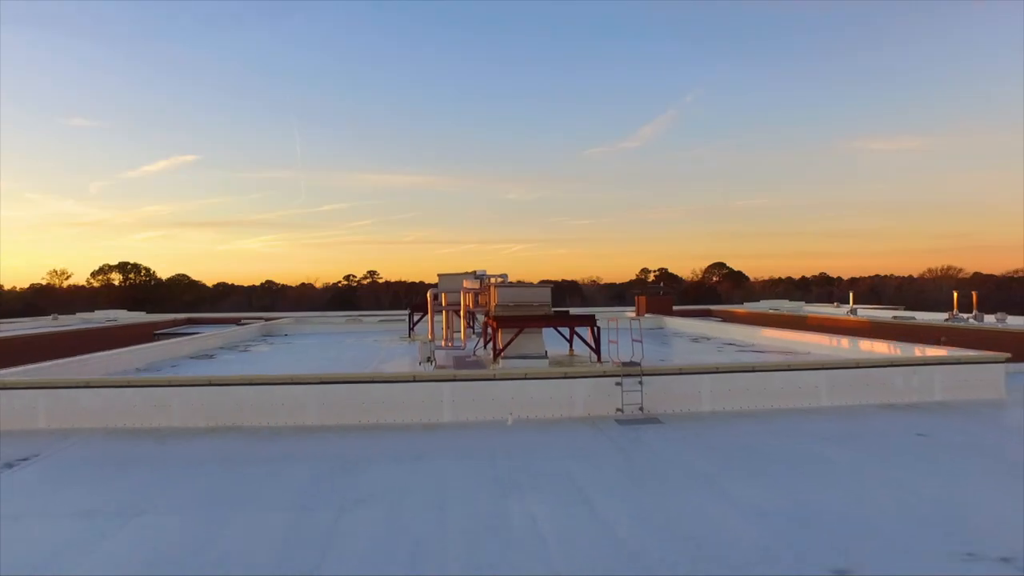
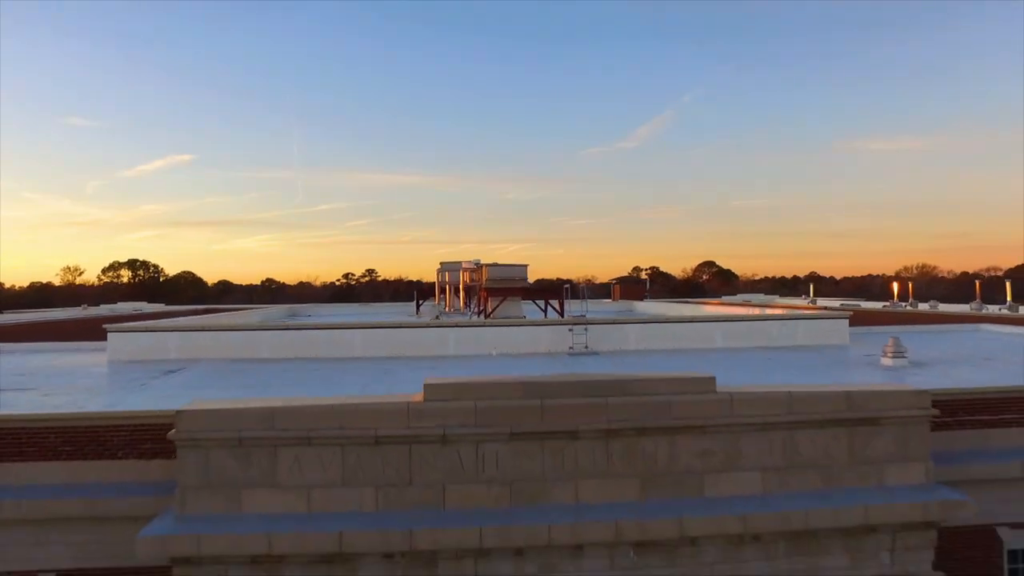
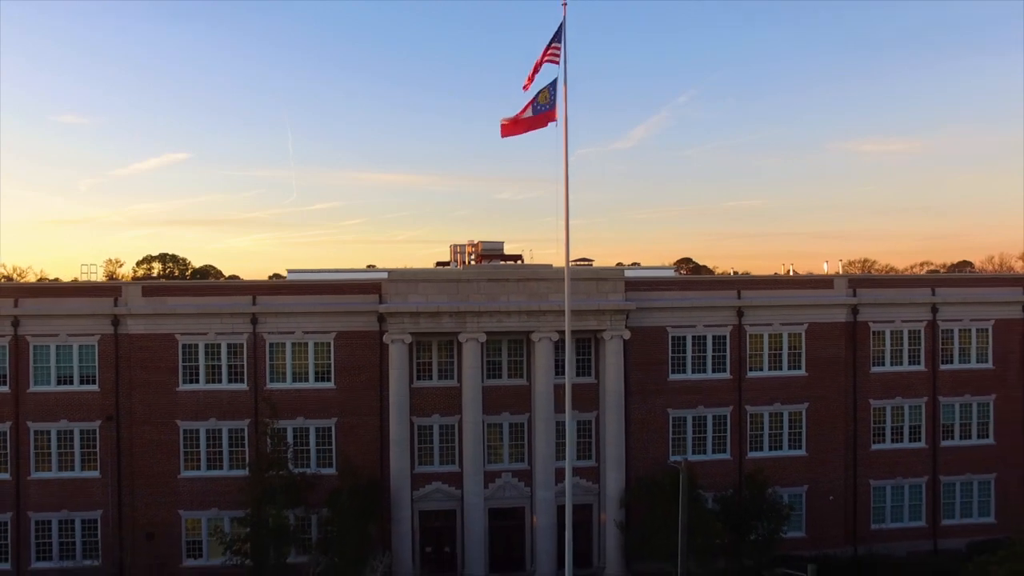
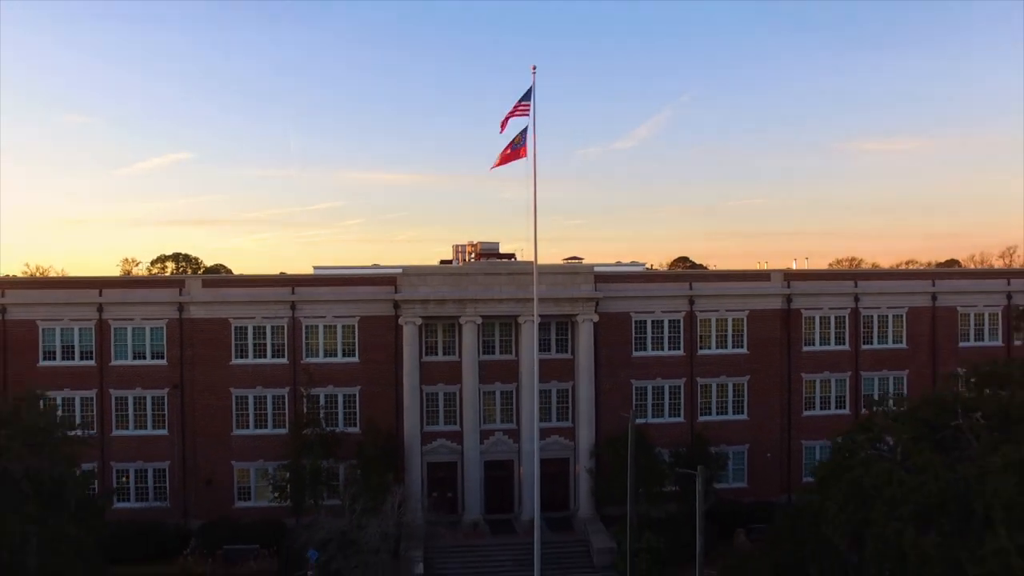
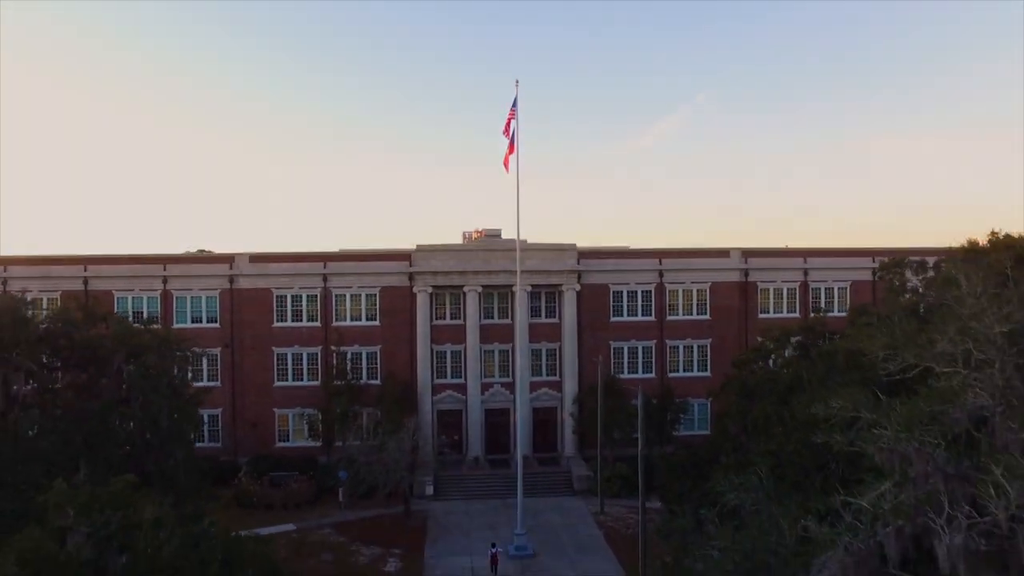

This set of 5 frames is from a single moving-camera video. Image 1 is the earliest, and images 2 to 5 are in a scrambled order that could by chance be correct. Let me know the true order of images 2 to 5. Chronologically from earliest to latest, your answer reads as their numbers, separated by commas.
2, 3, 4, 5
